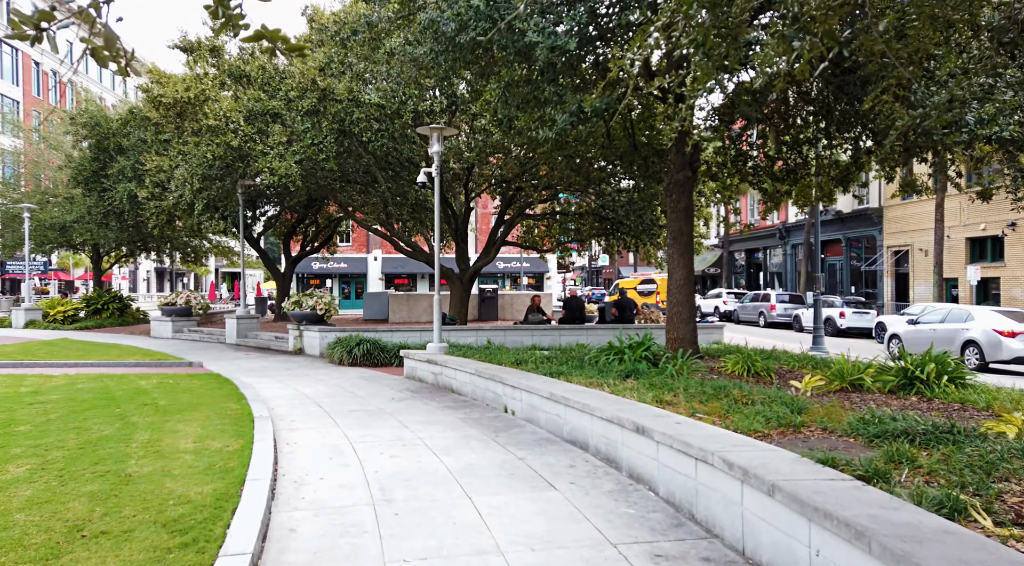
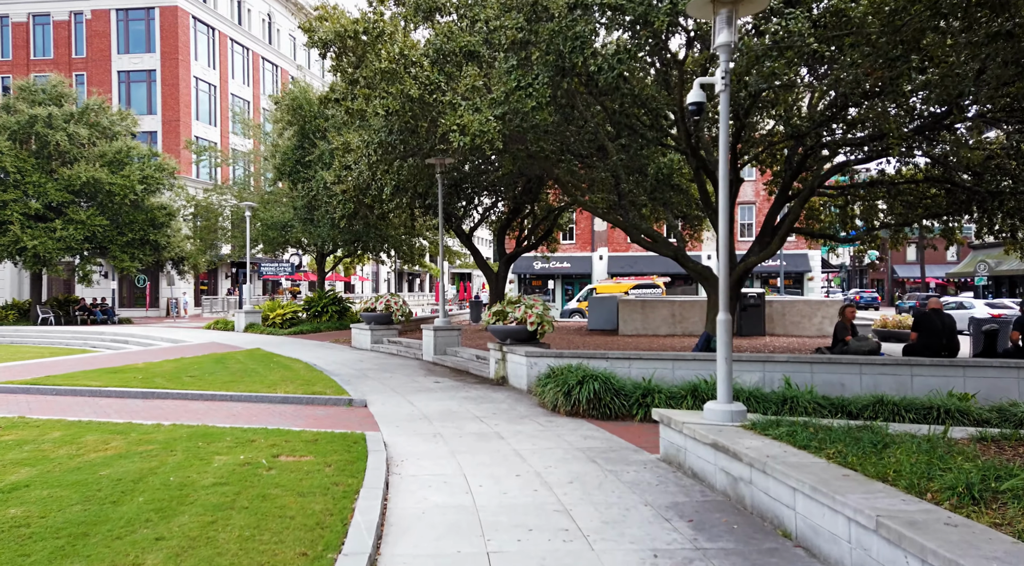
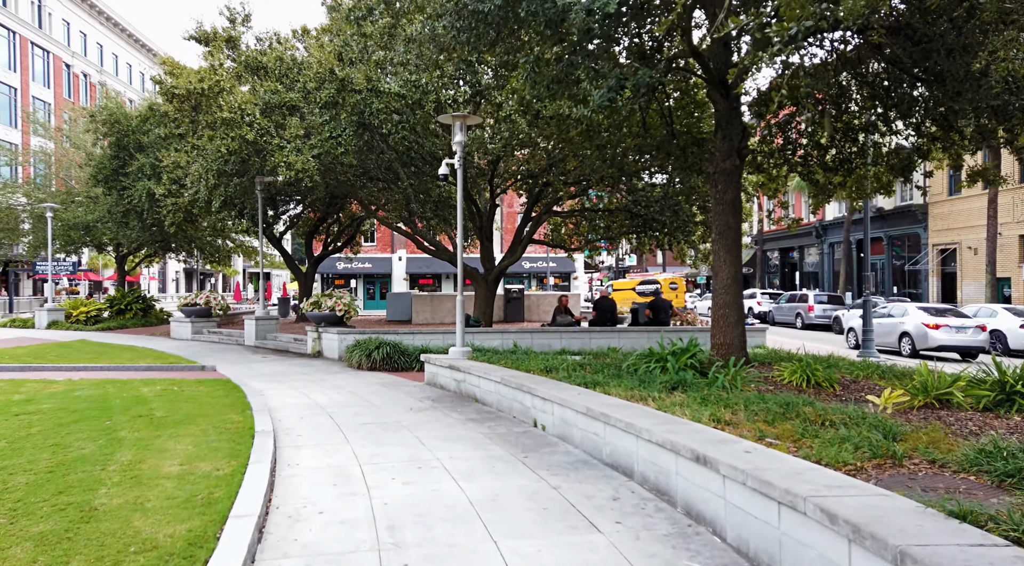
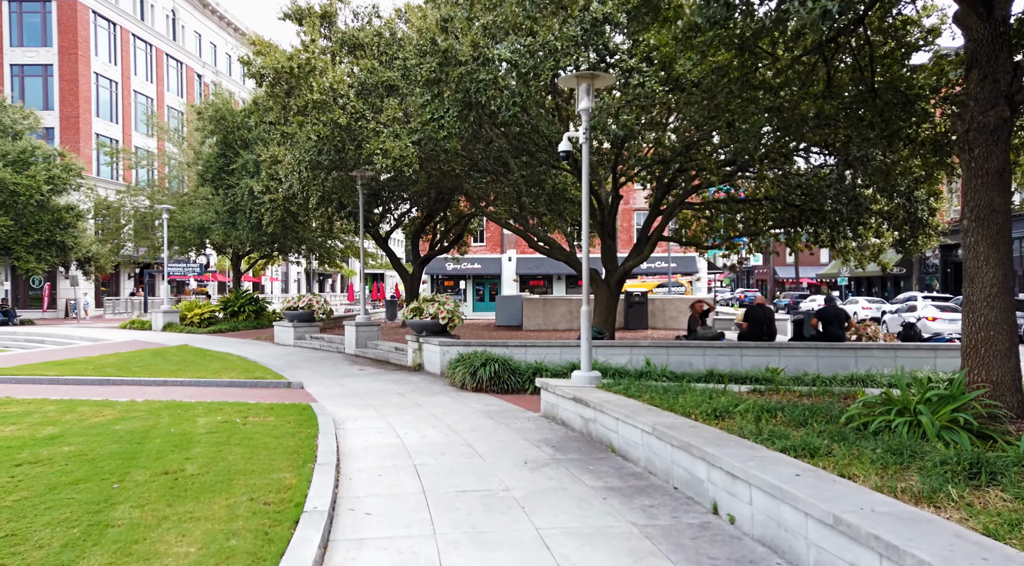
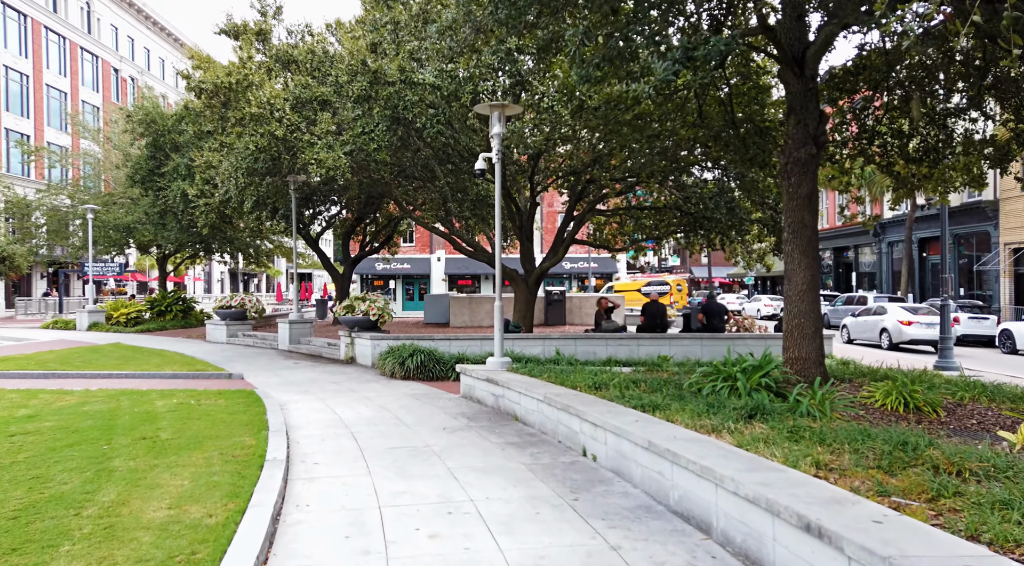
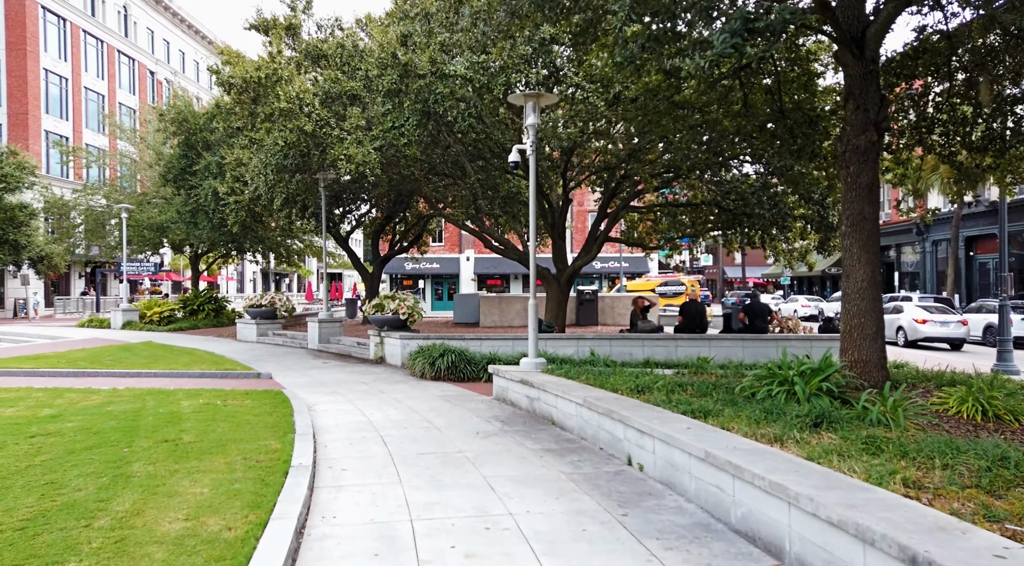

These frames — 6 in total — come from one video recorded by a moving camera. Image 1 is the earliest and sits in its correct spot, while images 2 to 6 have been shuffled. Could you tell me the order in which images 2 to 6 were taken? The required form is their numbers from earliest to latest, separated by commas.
3, 5, 6, 4, 2
